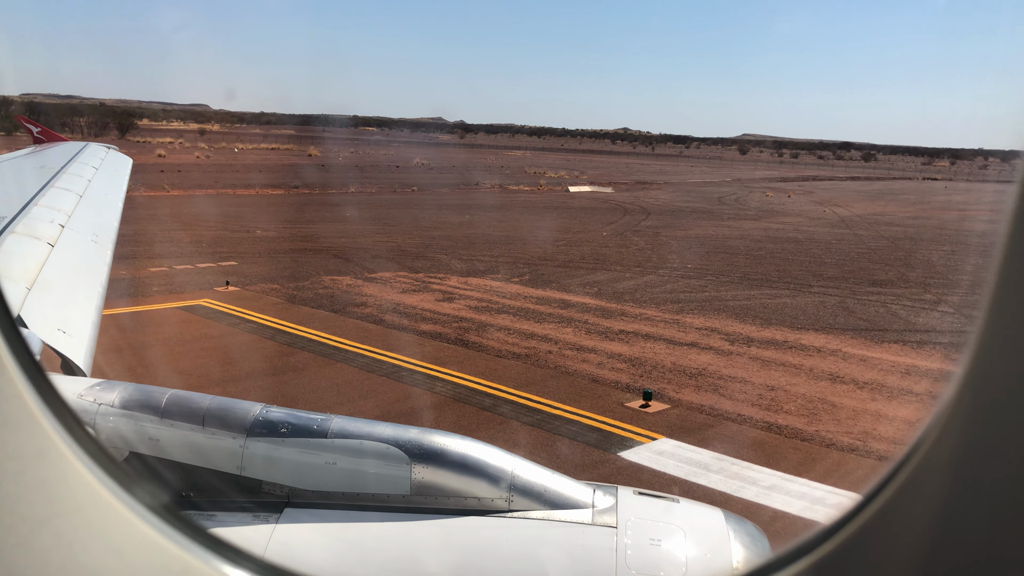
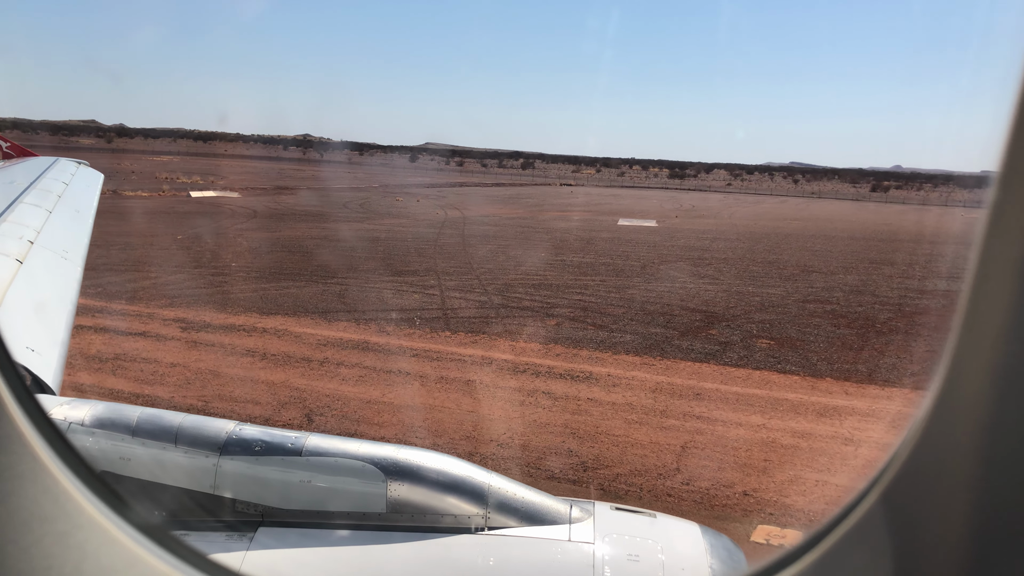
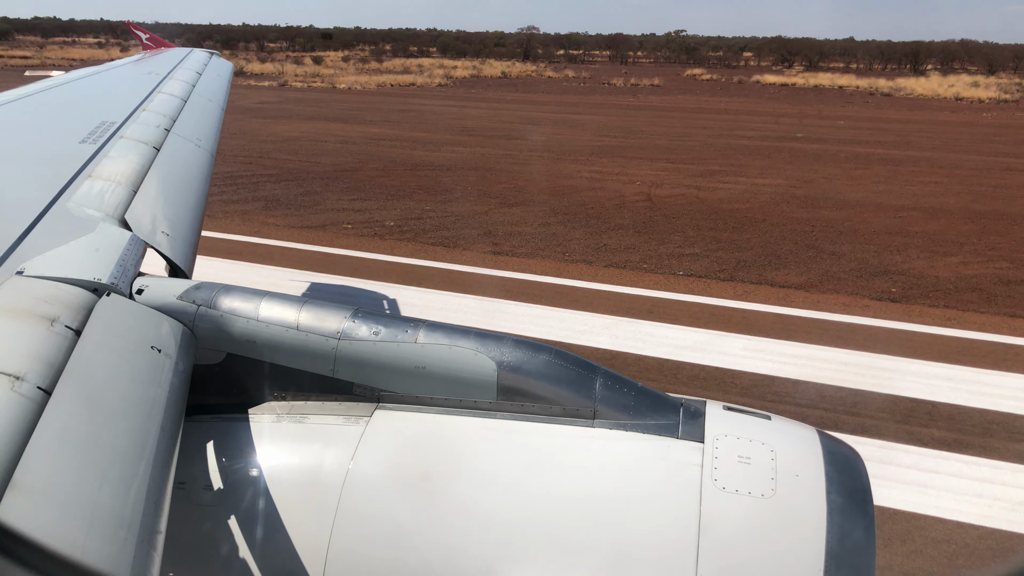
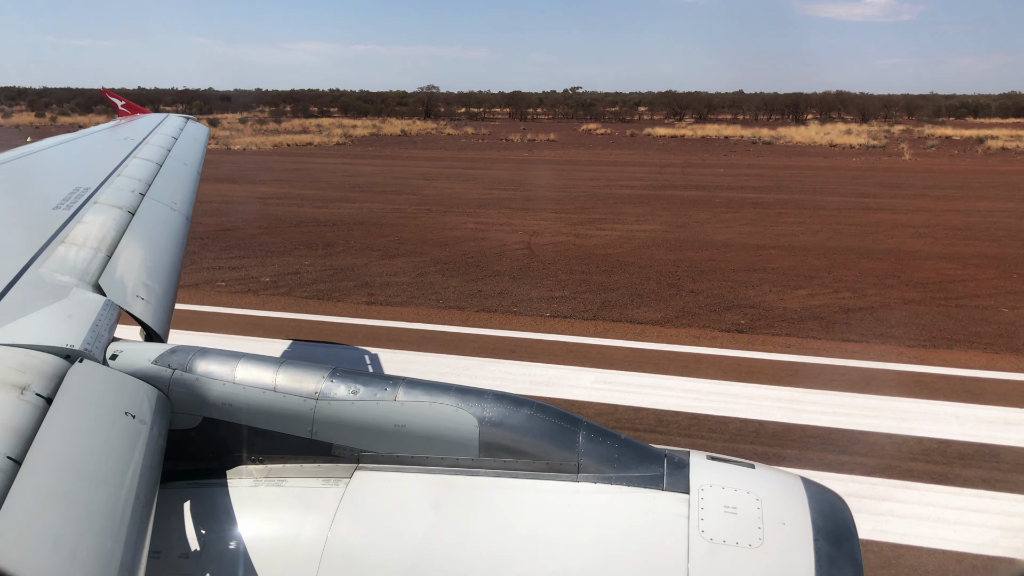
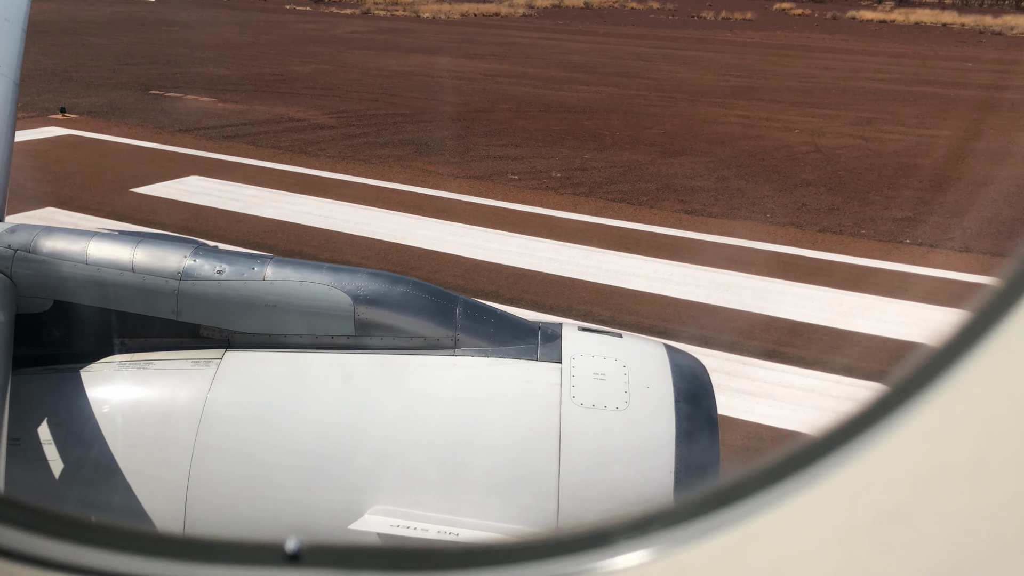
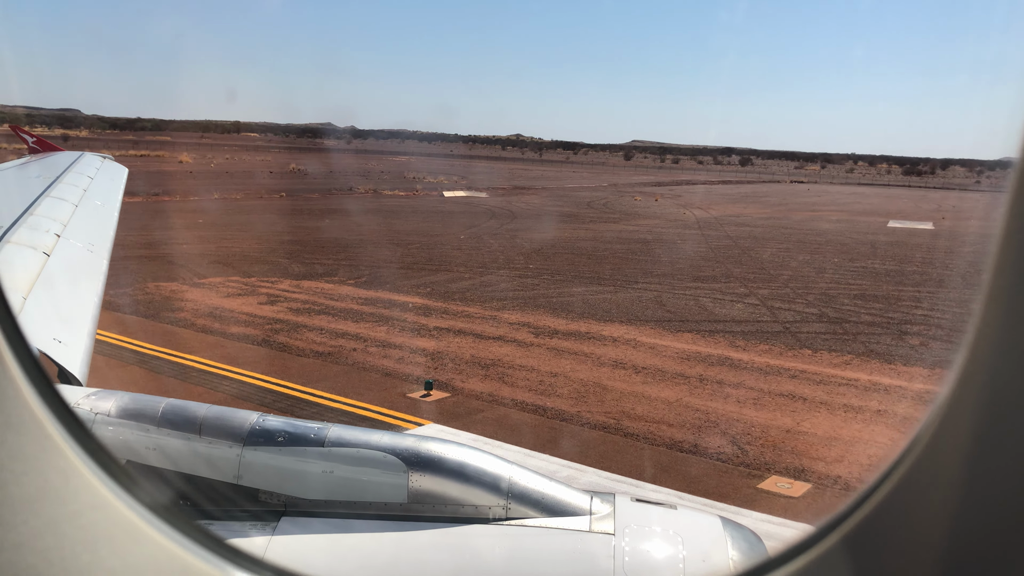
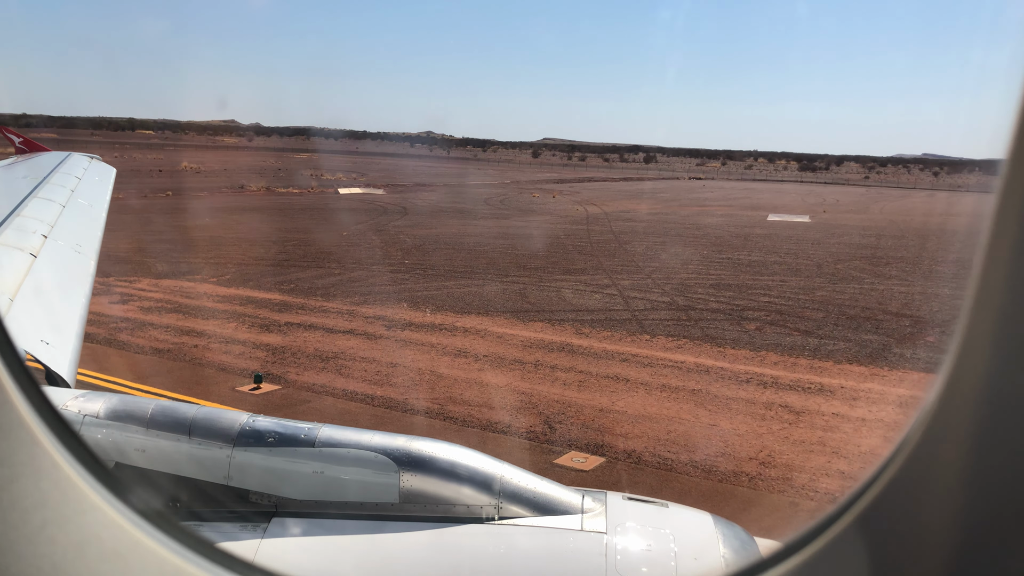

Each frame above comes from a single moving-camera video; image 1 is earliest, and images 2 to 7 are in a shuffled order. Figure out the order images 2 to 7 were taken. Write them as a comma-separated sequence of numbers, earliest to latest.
6, 7, 2, 5, 3, 4
